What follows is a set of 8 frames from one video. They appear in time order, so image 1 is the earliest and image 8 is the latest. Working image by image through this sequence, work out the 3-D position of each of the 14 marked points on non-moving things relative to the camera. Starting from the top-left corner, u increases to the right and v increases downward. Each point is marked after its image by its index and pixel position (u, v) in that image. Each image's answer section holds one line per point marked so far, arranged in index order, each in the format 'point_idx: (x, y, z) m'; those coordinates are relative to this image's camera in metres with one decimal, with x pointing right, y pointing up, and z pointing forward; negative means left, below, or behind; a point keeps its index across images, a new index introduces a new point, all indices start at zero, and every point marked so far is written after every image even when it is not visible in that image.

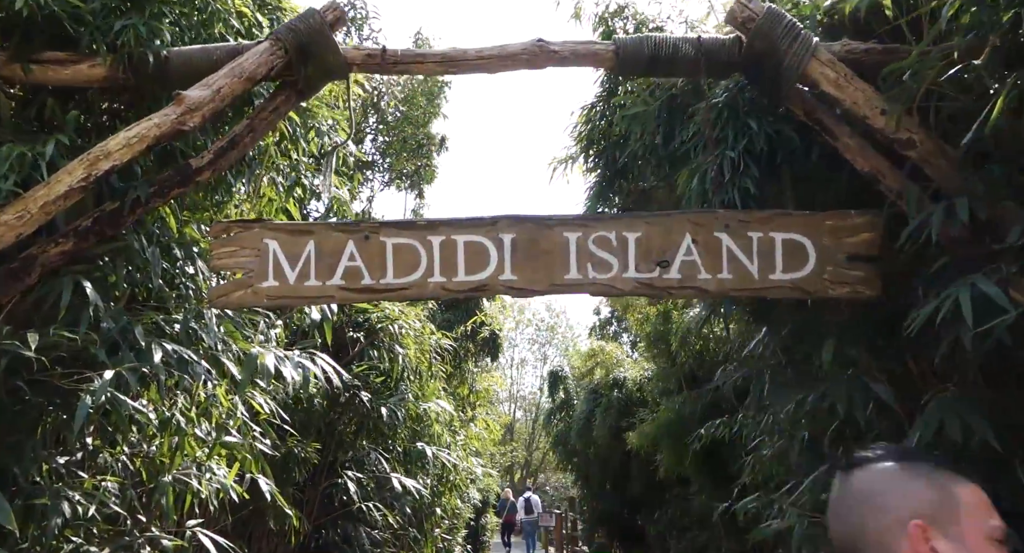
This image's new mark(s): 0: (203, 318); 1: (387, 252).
0: (-0.8, -0.1, +1.5) m
1: (-0.3, +0.1, +1.4) m
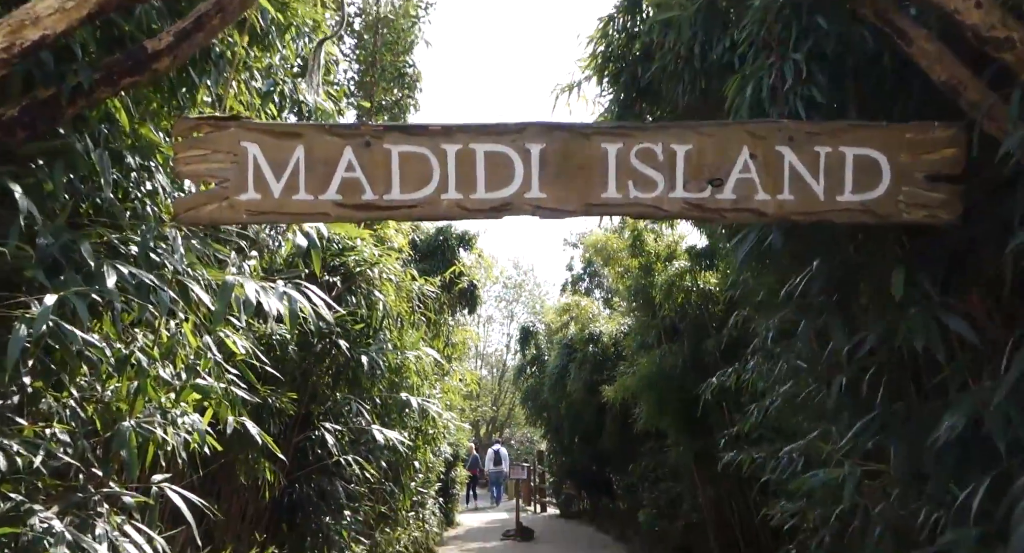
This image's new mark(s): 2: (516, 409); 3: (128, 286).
0: (-0.8, +0.1, +1.3) m
1: (-0.2, +0.2, +1.2) m
2: (0.0, -3.4, +15.3) m
3: (-0.8, 0.0, +1.2) m
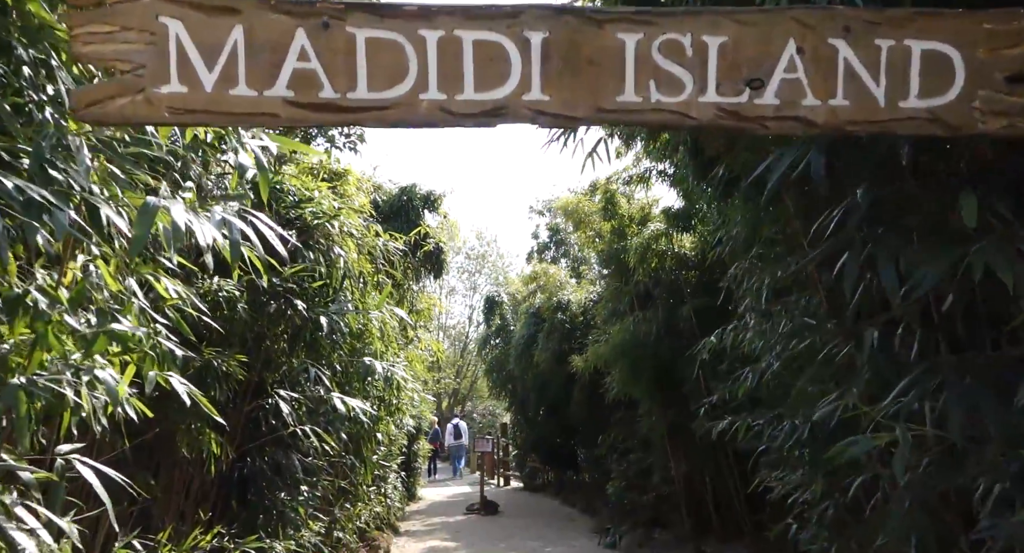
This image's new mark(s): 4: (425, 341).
0: (-0.8, +0.2, +1.0) m
1: (-0.2, +0.4, +0.9) m
2: (-0.9, -2.7, +15.2) m
3: (-0.8, +0.1, +0.9) m
4: (-0.7, -0.5, +4.6) m
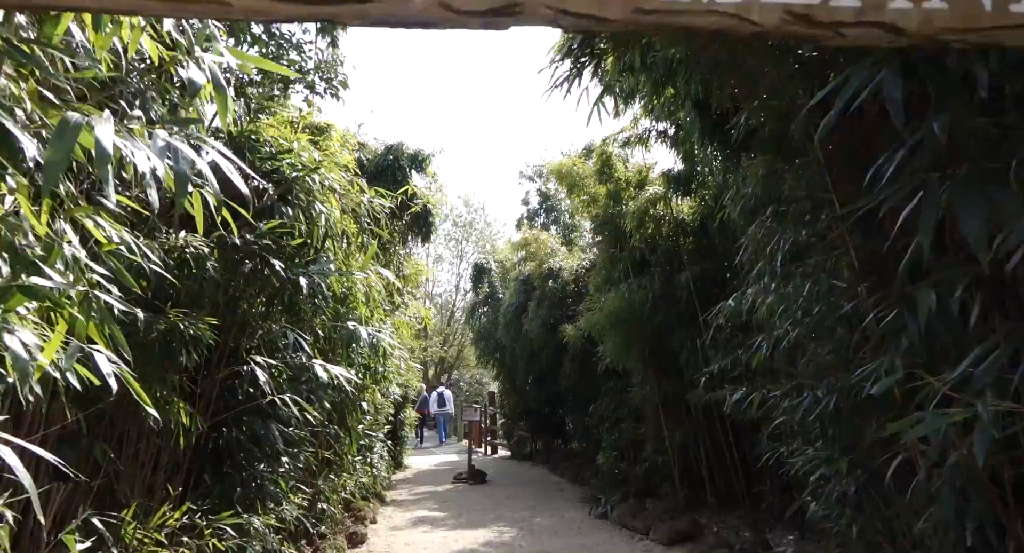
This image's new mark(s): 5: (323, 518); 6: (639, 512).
0: (-0.7, +0.3, +0.8) m
1: (-0.2, +0.4, +0.7) m
2: (-1.2, -1.9, +15.1) m
3: (-0.7, +0.2, +0.7) m
4: (-0.7, -0.2, +4.4) m
5: (-1.2, -1.5, +3.6) m
6: (+0.9, -1.7, +4.2) m
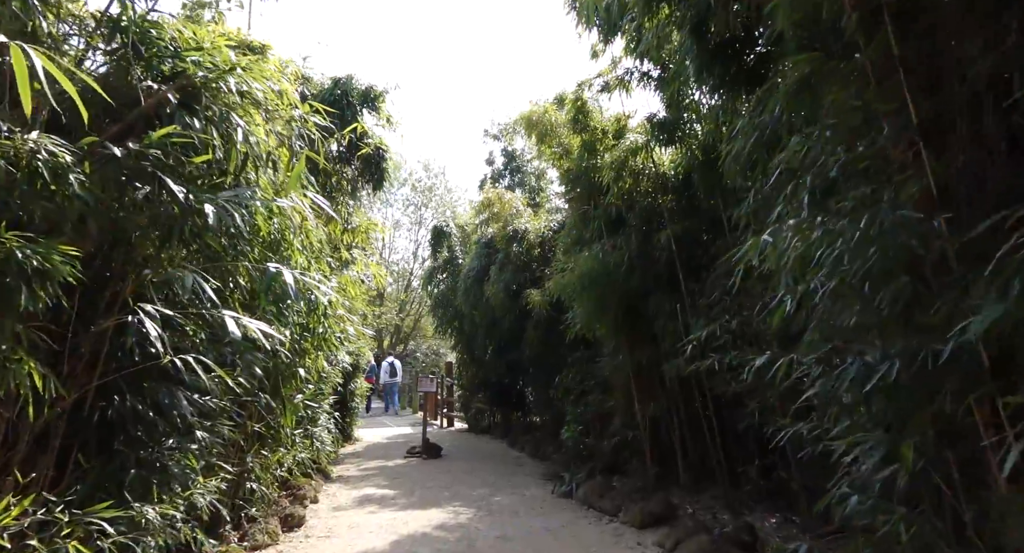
0: (-0.7, +0.5, +0.3) m
1: (-0.2, +0.6, +0.3) m
2: (-2.3, -1.1, +14.6) m
3: (-0.7, +0.3, +0.2) m
4: (-1.0, +0.1, +3.9) m
5: (-1.4, -1.2, +3.1) m
6: (+0.6, -1.4, +3.9) m
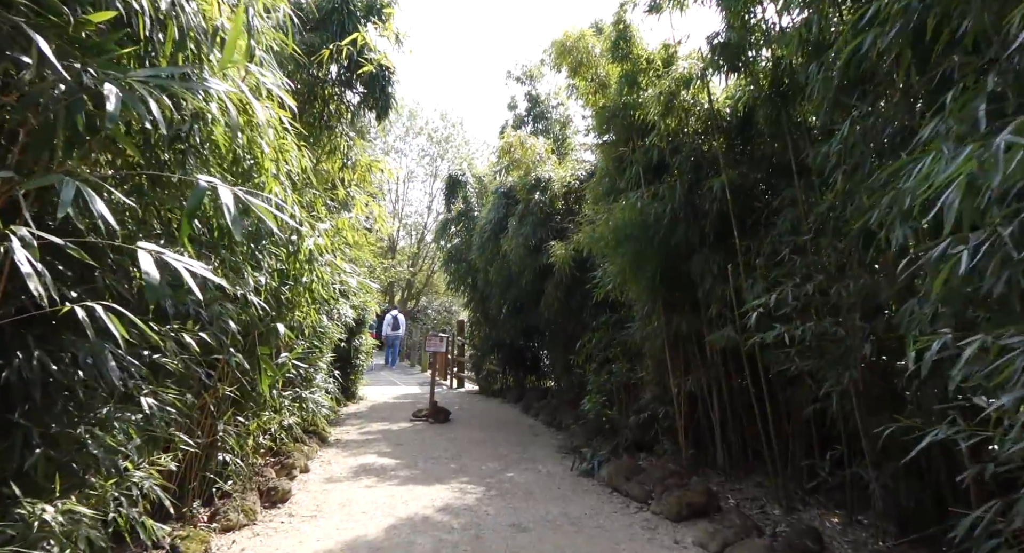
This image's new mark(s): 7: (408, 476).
0: (-0.7, +0.5, -0.2) m
1: (-0.2, +0.6, -0.3) m
2: (-1.9, 0.0, +14.2) m
3: (-0.7, +0.4, -0.3) m
4: (-0.9, +0.4, +3.4) m
5: (-1.3, -0.9, +2.7) m
6: (+0.7, -1.1, +3.4) m
7: (-0.6, -1.2, +3.7) m
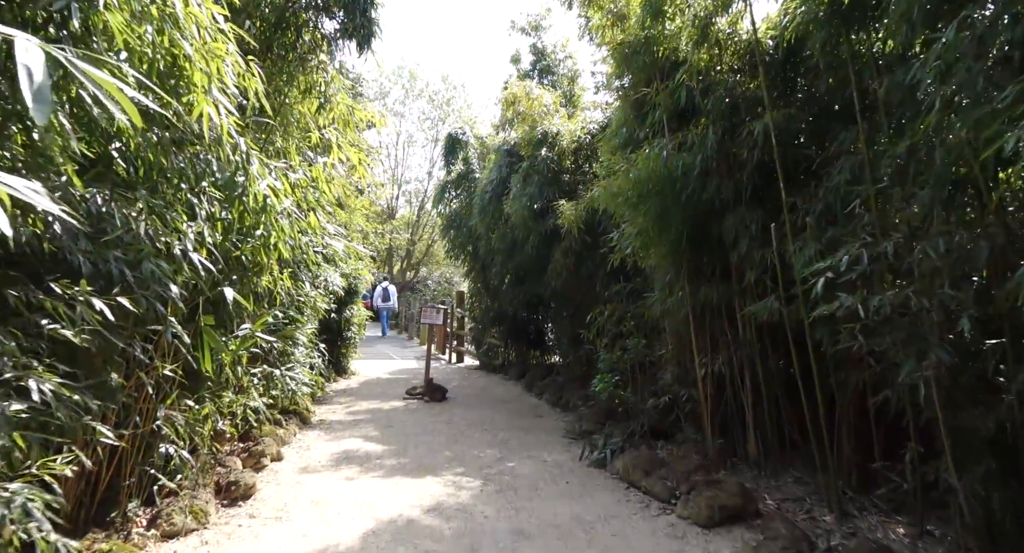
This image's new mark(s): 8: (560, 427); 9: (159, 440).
0: (-0.7, +0.6, -0.7) m
1: (-0.2, +0.6, -0.8) m
2: (-1.8, +0.7, +13.7) m
3: (-0.7, +0.4, -0.8) m
4: (-0.8, +0.6, +2.9) m
5: (-1.3, -0.7, +2.3) m
6: (+0.7, -1.0, +3.0) m
7: (-0.6, -1.0, +3.3) m
8: (+0.3, -1.1, +4.2) m
9: (-1.3, -0.6, +2.2) m
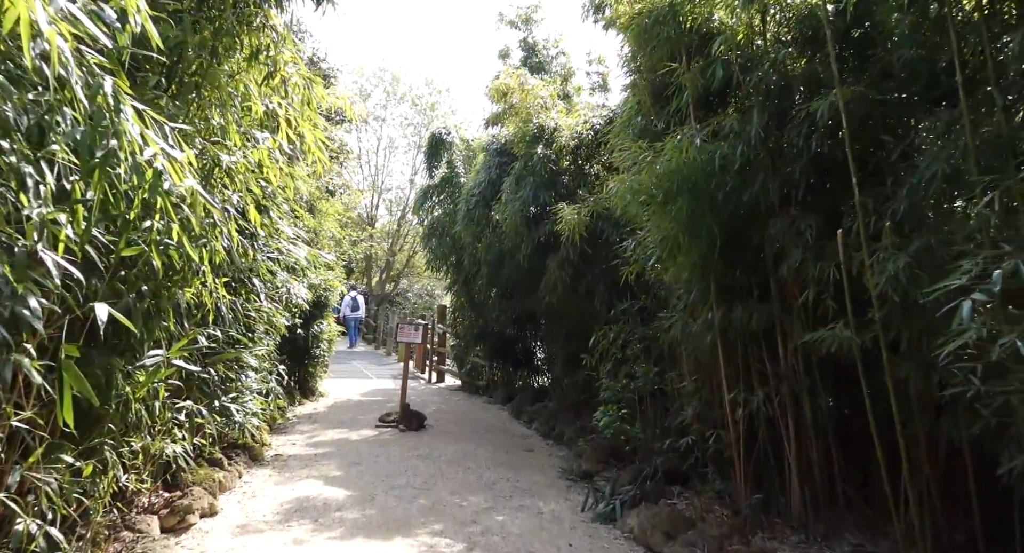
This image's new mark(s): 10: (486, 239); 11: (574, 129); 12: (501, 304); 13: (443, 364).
0: (-0.6, +0.6, -1.3) m
1: (-0.1, +0.7, -1.4) m
2: (-2.2, +0.4, +13.1) m
3: (-0.6, +0.5, -1.4) m
4: (-0.9, +0.6, +2.3) m
5: (-1.3, -0.8, +1.7) m
6: (+0.7, -1.0, +2.4) m
7: (-0.7, -1.1, +2.7) m
8: (+0.3, -1.2, +3.7) m
9: (-1.3, -0.6, +1.5) m
10: (-0.2, +0.3, +4.9) m
11: (+0.4, +1.0, +4.0) m
12: (-0.1, -0.3, +5.3) m
13: (-0.9, -1.1, +7.5) m
